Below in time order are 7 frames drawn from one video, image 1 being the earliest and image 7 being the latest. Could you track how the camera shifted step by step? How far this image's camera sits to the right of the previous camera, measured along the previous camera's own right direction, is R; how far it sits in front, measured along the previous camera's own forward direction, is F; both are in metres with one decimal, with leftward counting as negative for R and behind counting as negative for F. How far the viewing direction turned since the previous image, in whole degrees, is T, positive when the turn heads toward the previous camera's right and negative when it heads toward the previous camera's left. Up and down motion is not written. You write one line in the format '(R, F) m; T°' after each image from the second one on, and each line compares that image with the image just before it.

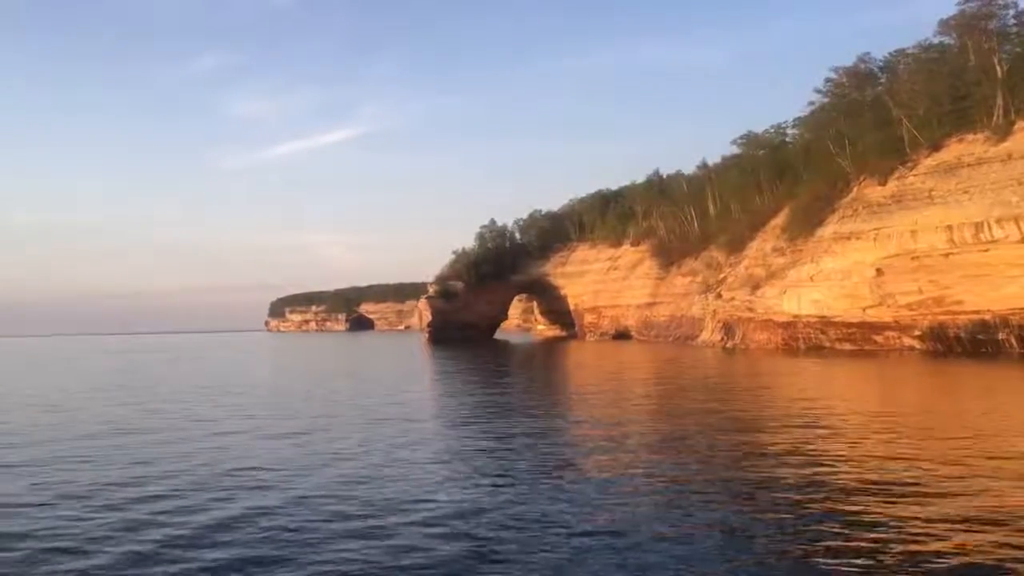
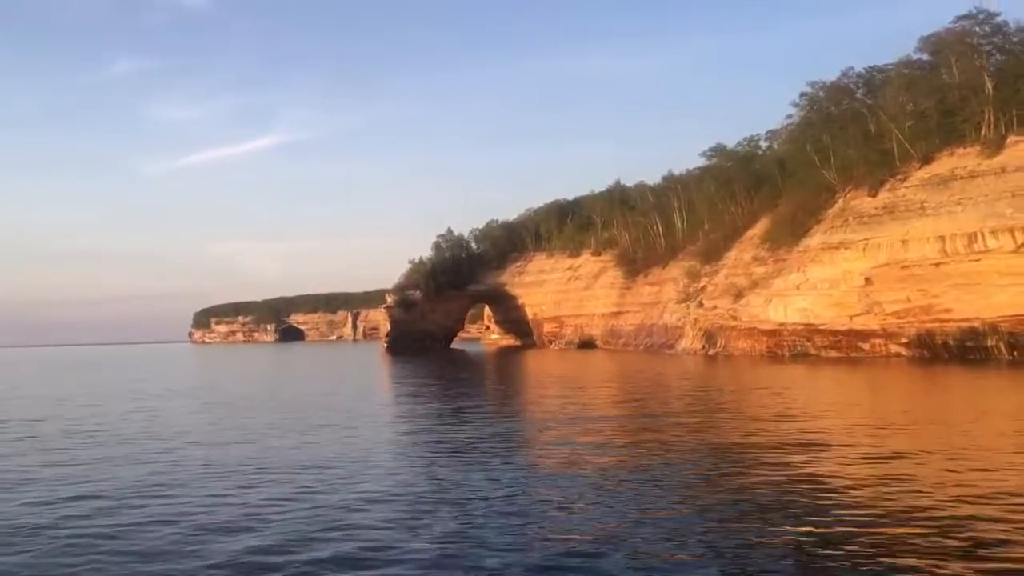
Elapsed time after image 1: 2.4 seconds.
(-1.1, 0.0) m; +4°
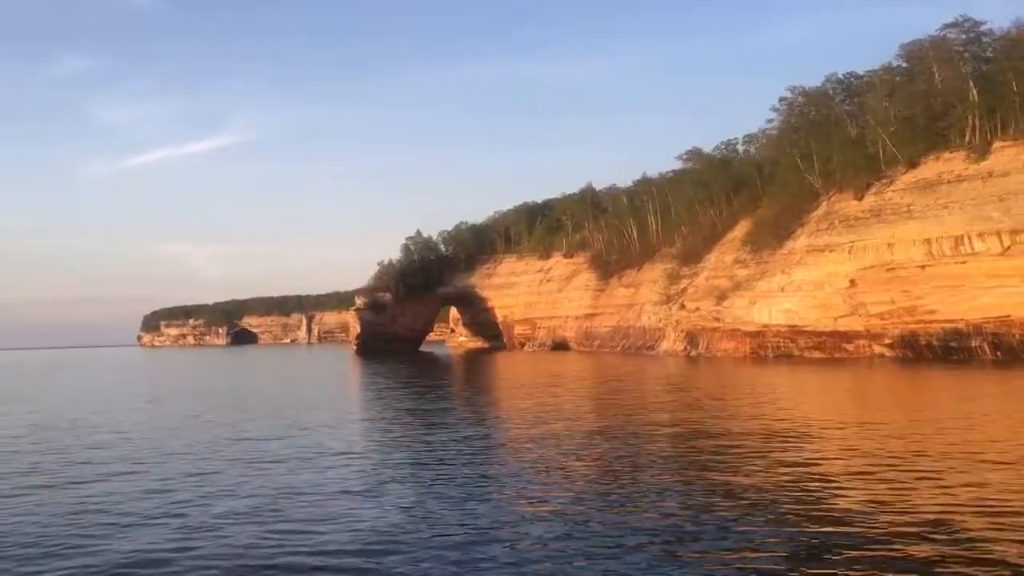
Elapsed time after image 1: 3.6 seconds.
(-0.6, 0.0) m; +2°
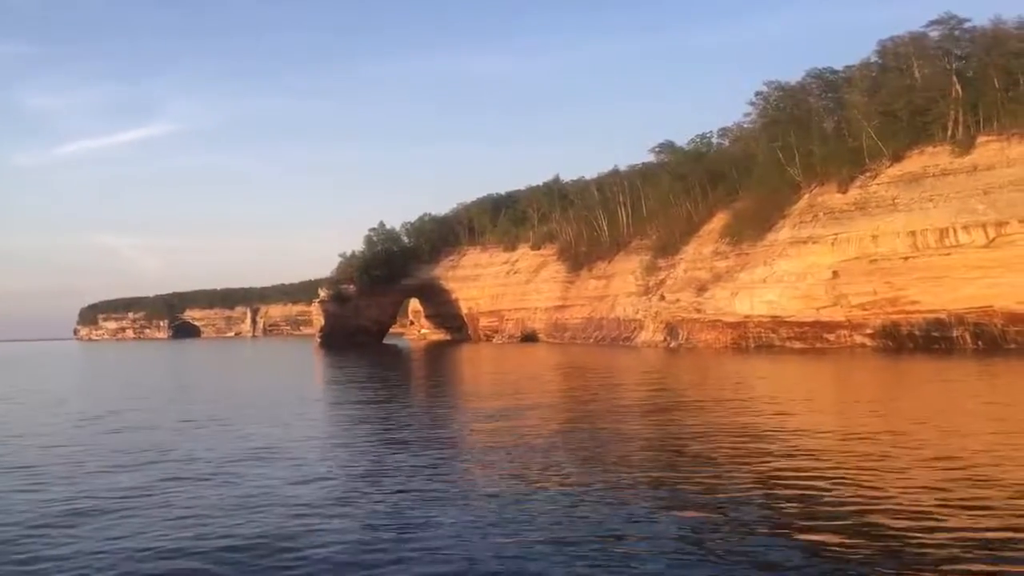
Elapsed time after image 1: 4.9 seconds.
(-0.7, 0.0) m; +3°
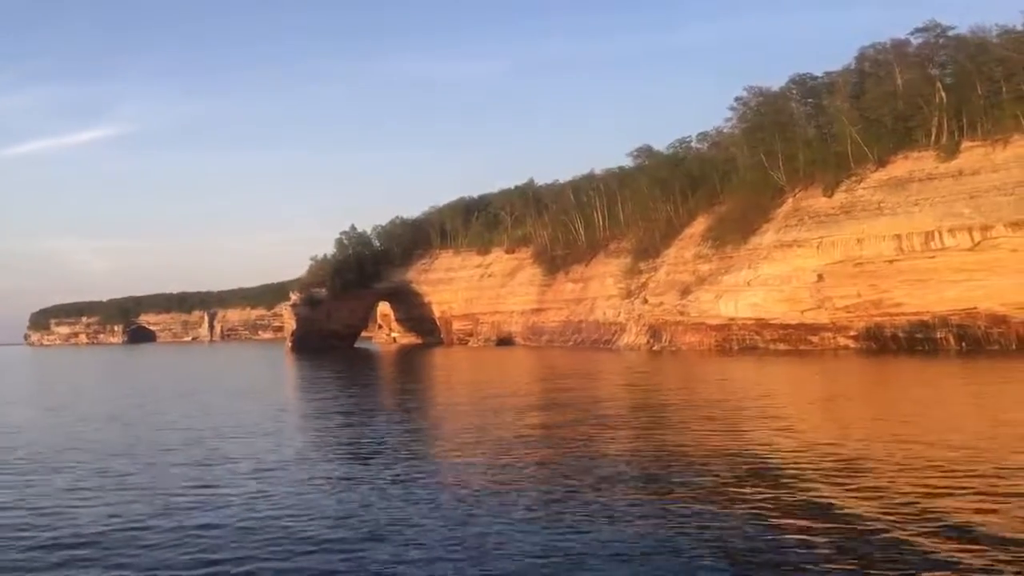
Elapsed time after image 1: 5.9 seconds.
(-0.5, 0.0) m; +2°
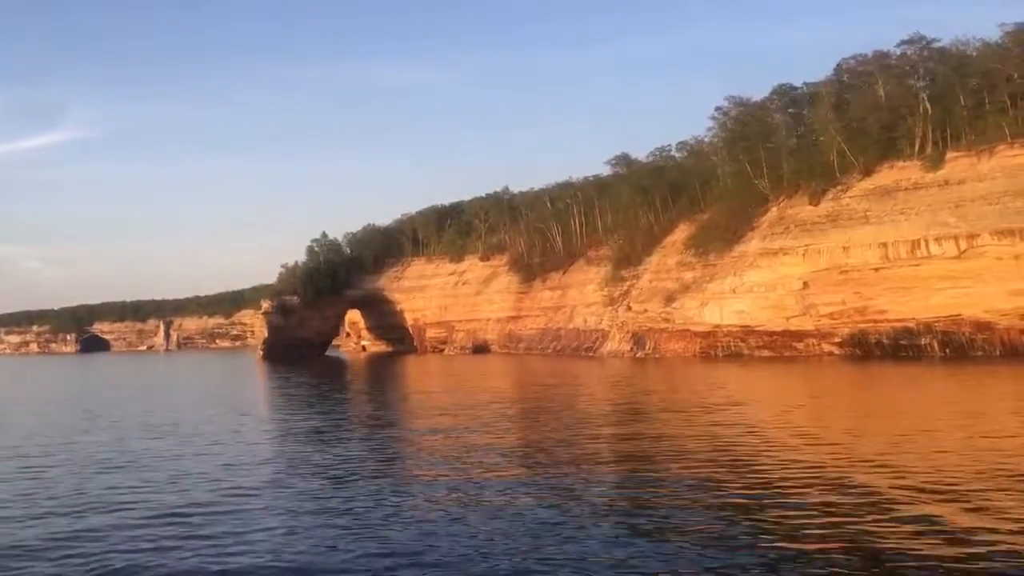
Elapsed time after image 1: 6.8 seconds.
(-0.5, 0.0) m; +2°
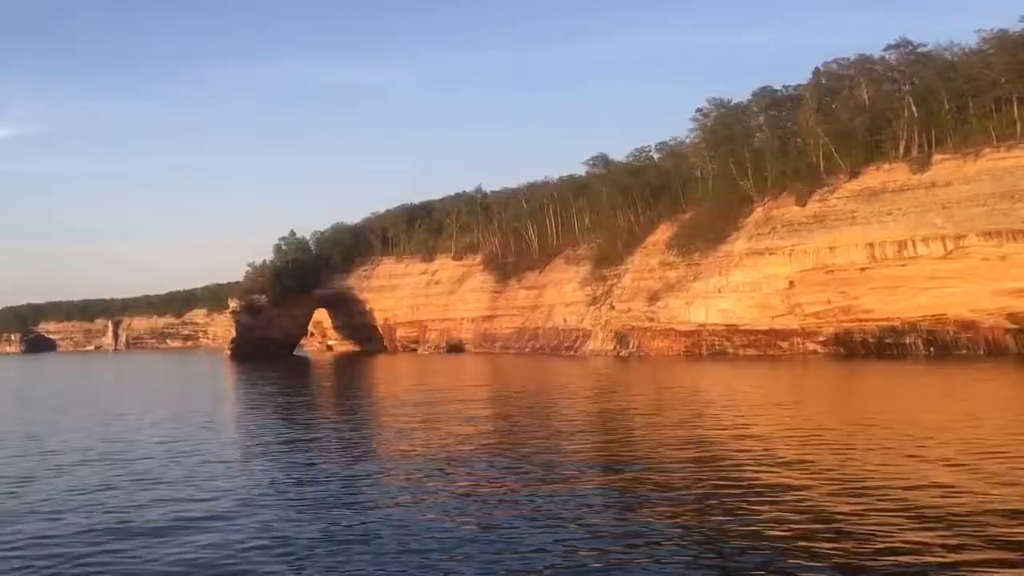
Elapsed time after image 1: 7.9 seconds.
(-0.6, 0.0) m; +2°
